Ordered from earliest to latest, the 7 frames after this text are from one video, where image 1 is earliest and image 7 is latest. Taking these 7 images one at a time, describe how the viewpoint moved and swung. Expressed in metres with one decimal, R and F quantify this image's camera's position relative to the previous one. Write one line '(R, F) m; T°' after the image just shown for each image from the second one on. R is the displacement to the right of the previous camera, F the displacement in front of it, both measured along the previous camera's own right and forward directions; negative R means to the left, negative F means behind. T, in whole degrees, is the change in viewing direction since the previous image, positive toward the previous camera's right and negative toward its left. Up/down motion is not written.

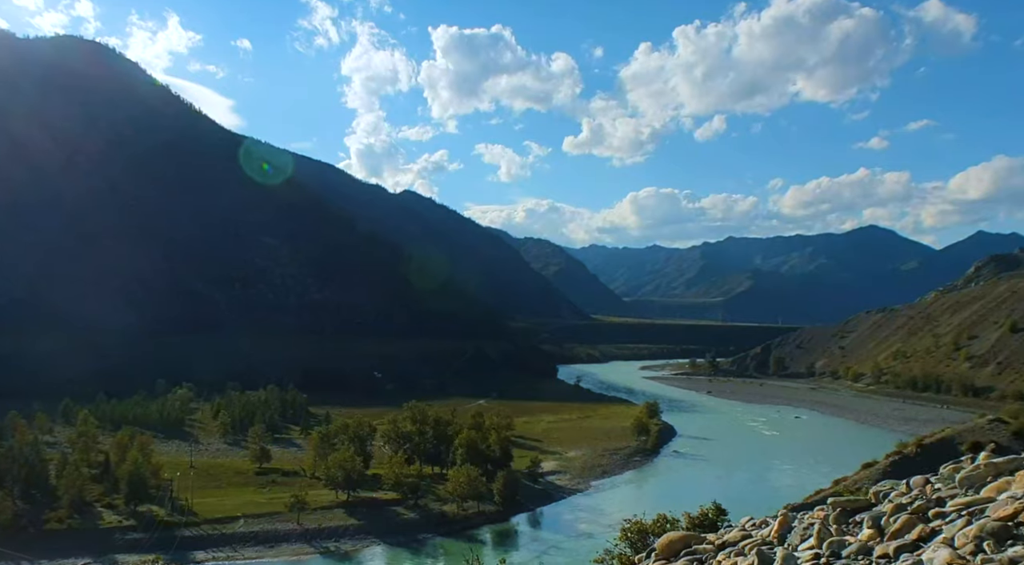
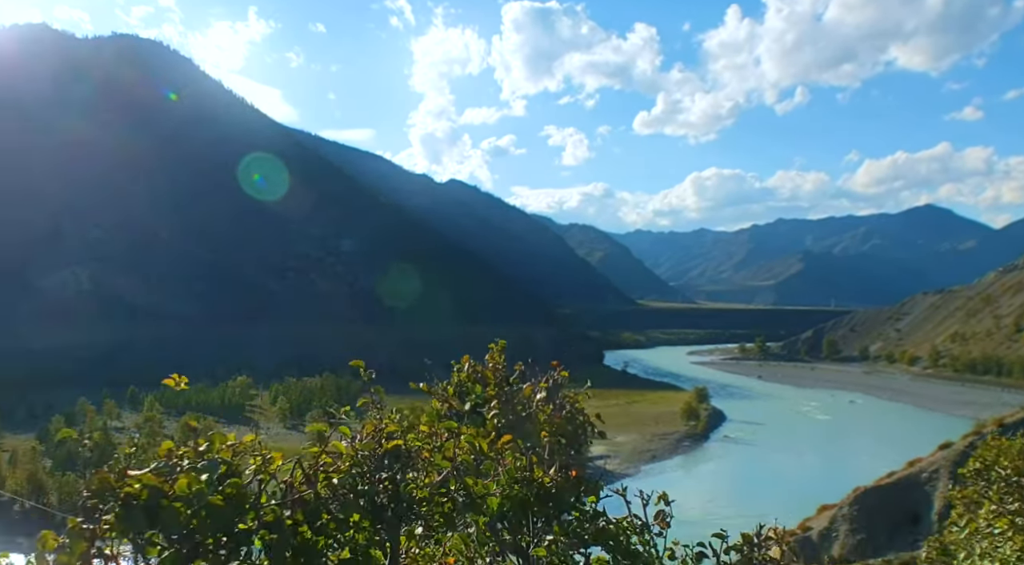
(+9.0, -2.2) m; -5°
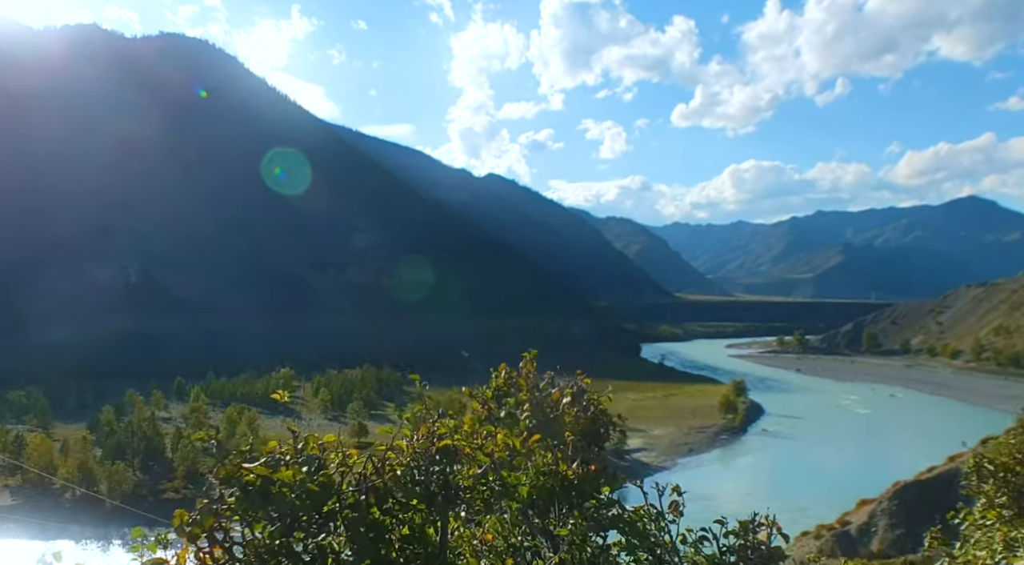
(+0.5, -1.9) m; -3°
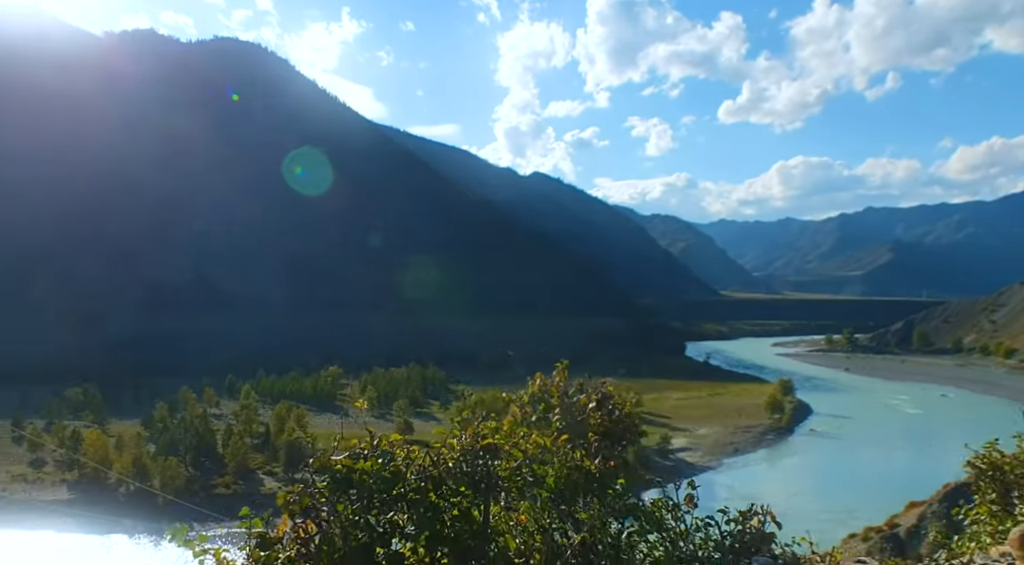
(+1.7, -1.0) m; -3°
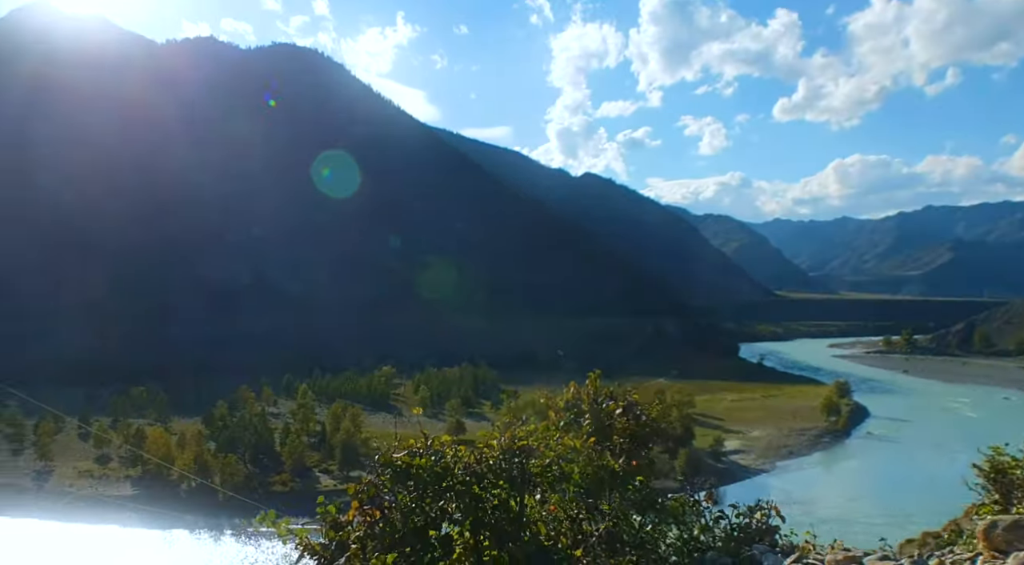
(+1.1, -1.4) m; -4°
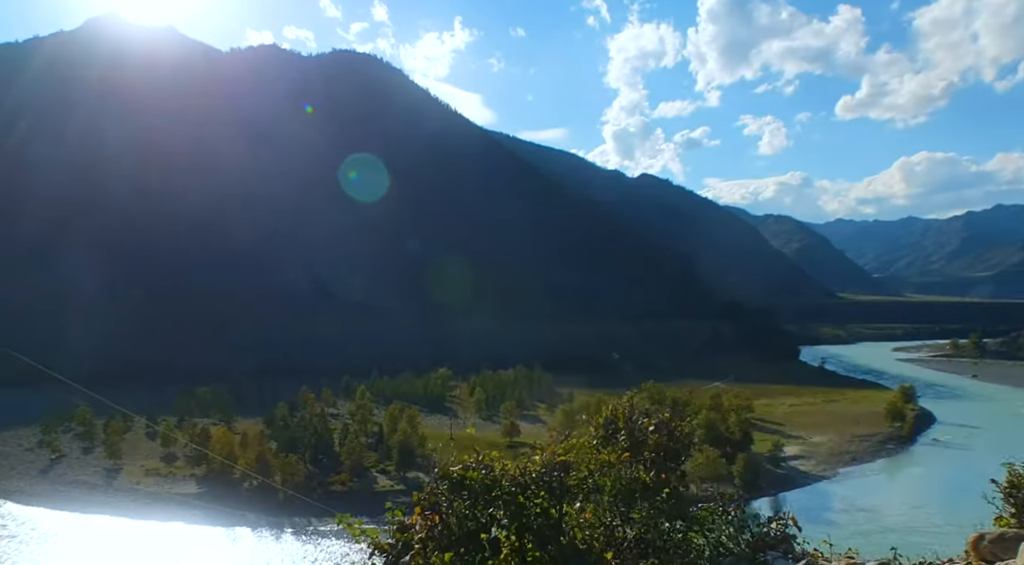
(+0.9, -0.5) m; -4°
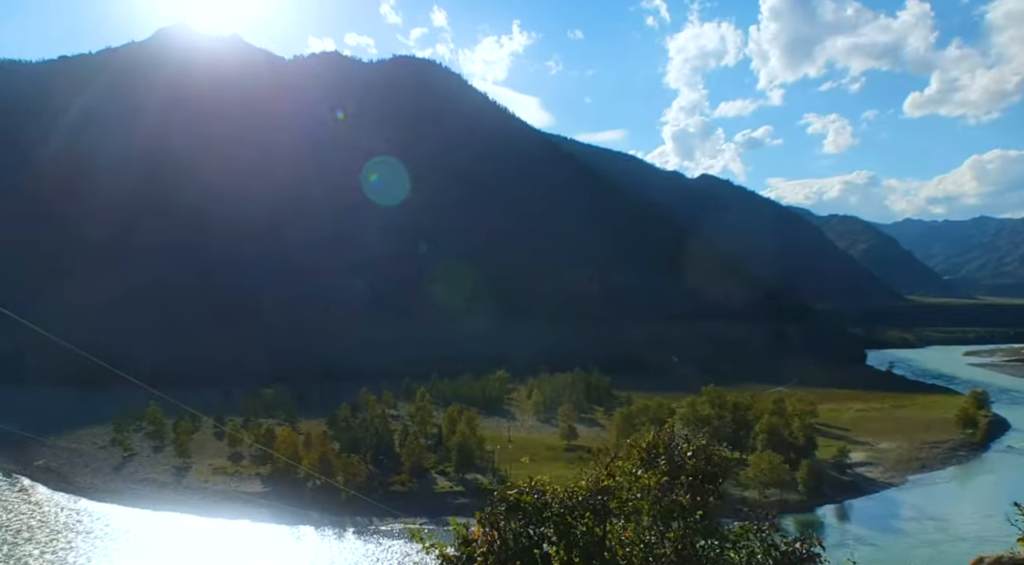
(+0.4, -0.6) m; -4°
